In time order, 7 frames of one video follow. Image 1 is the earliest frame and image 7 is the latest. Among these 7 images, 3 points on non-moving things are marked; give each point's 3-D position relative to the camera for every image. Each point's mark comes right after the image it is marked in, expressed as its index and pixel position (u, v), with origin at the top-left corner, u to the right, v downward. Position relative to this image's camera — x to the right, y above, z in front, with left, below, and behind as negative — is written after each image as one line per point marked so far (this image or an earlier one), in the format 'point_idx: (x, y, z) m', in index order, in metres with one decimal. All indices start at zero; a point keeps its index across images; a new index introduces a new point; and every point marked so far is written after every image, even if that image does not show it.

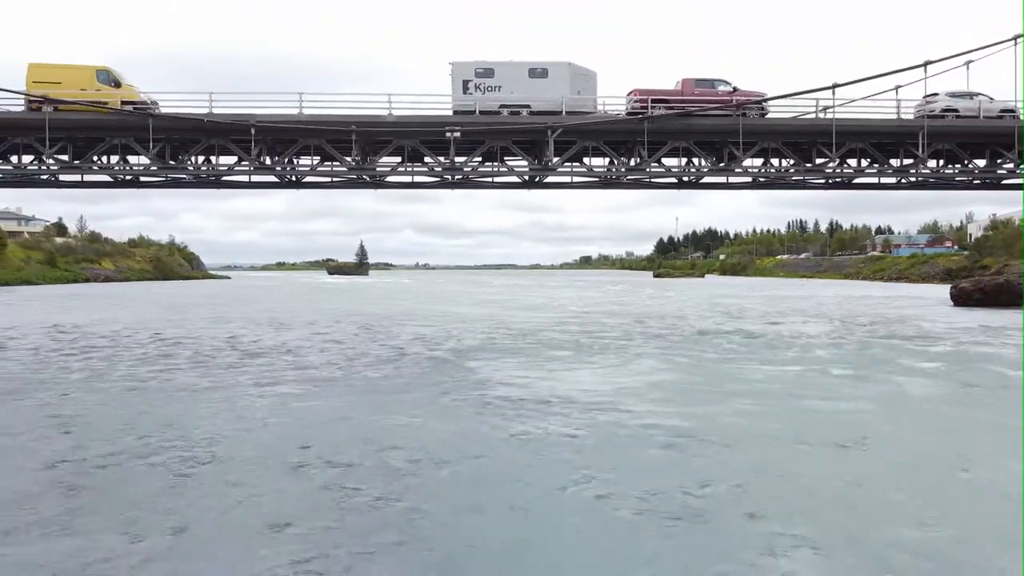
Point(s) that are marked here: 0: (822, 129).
0: (+7.4, +4.0, +18.7) m
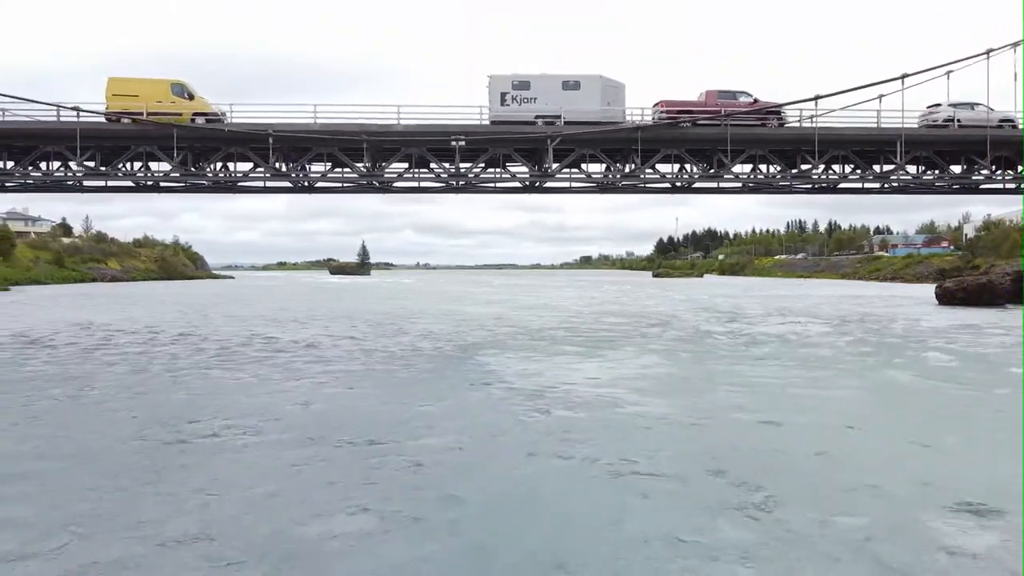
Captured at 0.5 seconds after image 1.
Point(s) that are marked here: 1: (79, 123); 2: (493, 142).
0: (+7.5, +4.0, +19.8) m
1: (-10.2, +3.9, +17.8) m
2: (-0.5, +3.8, +19.7) m
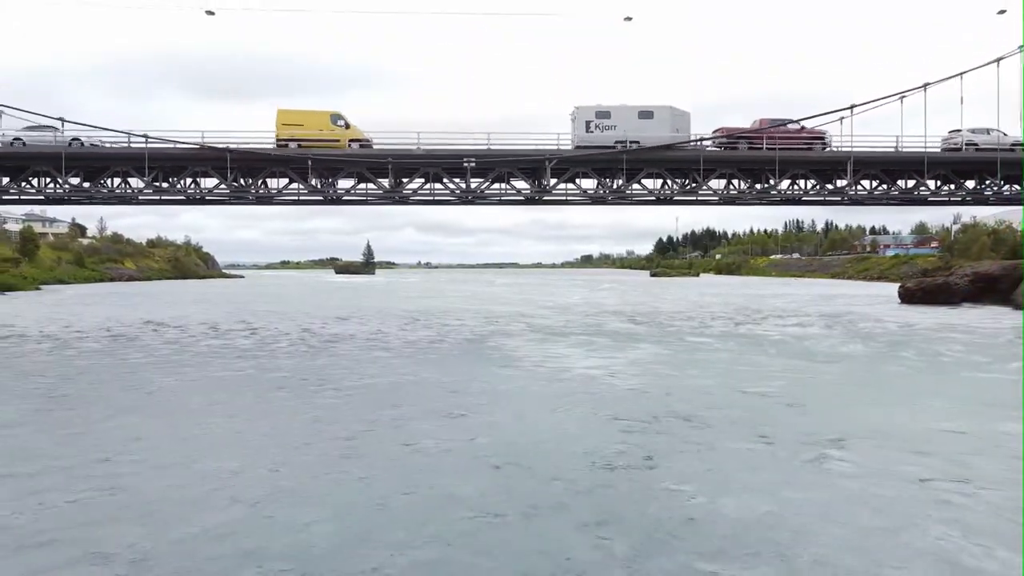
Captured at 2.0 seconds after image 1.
0: (+7.6, +4.0, +22.8) m
1: (-10.1, +3.8, +20.8) m
2: (-0.4, +3.8, +22.7) m
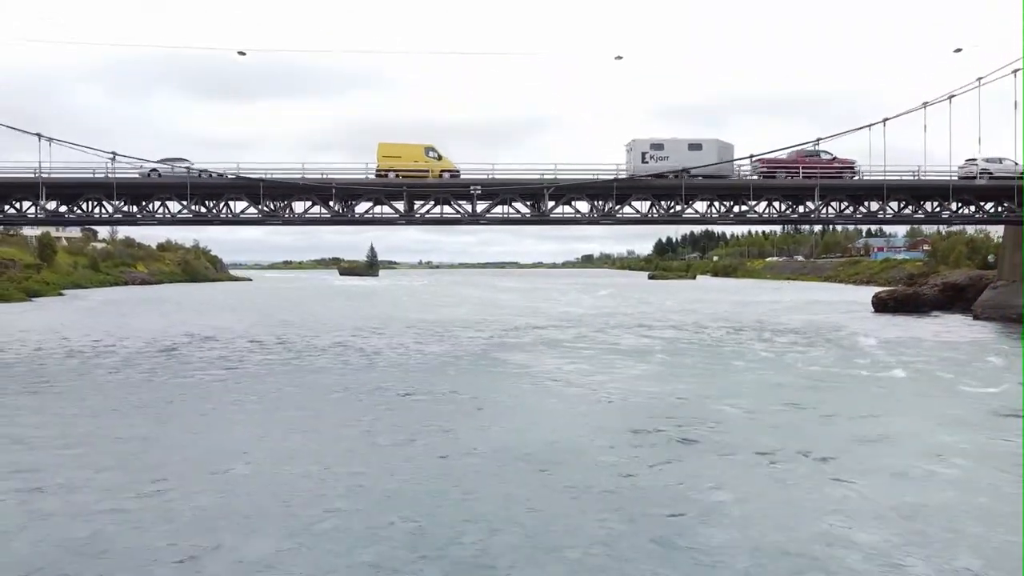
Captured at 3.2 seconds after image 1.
0: (+7.6, +3.5, +25.2) m
1: (-10.0, +3.4, +23.3) m
2: (-0.3, +3.3, +25.2) m
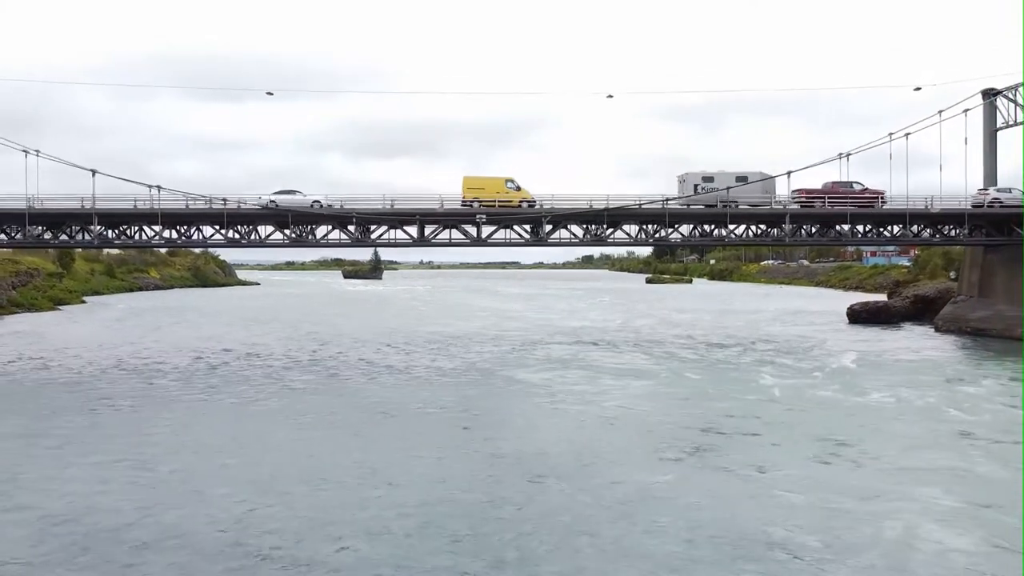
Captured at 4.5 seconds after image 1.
0: (+7.7, +2.9, +27.9) m
1: (-10.0, +2.7, +26.1) m
2: (-0.3, +2.7, +27.9) m
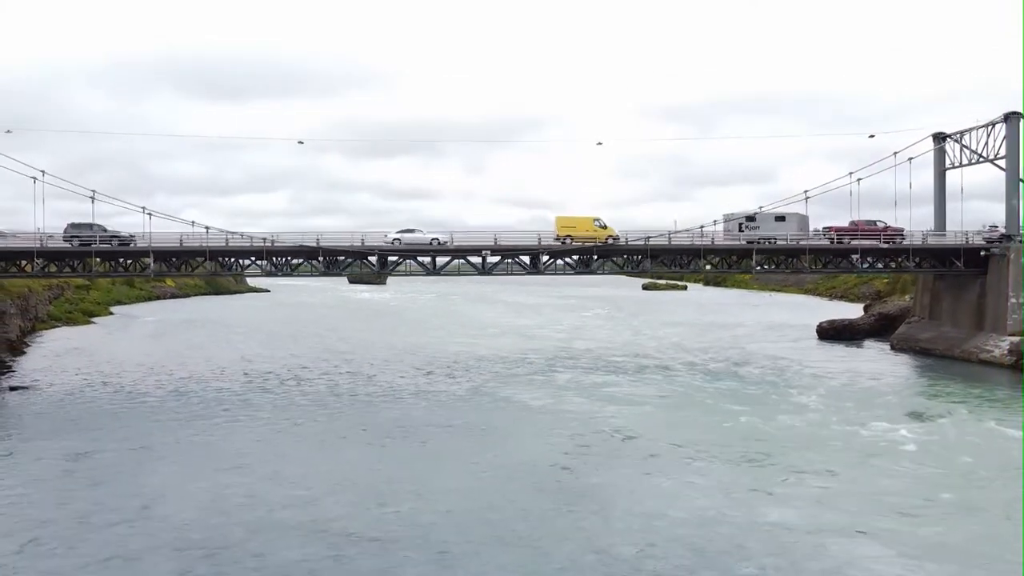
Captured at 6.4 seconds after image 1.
0: (+7.8, +1.8, +31.8) m
1: (-9.9, +1.7, +29.9) m
2: (-0.2, +1.6, +31.8) m
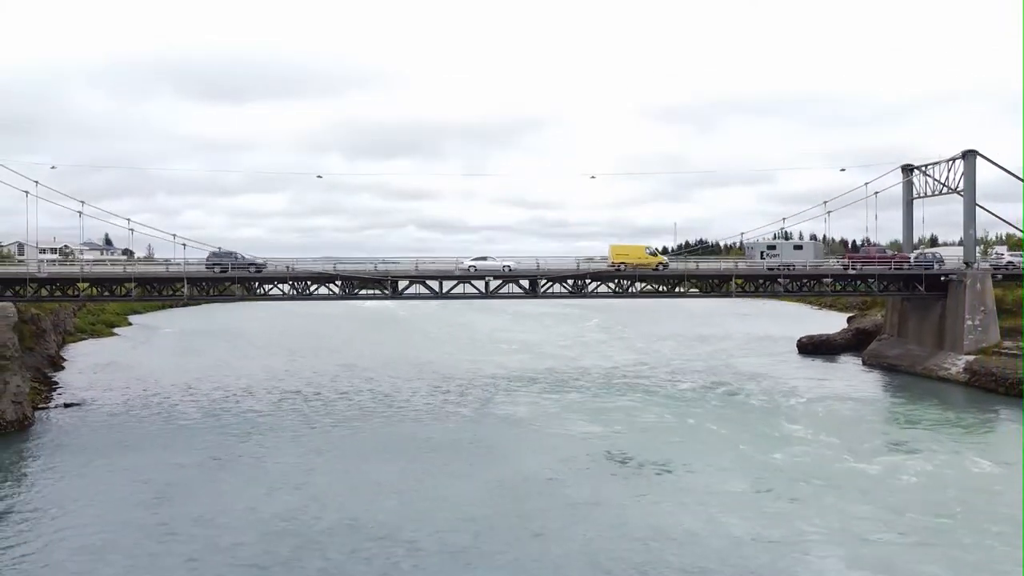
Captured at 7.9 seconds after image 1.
0: (+7.8, +0.8, +34.8) m
1: (-9.8, +0.6, +32.9) m
2: (-0.2, +0.6, +34.8) m
